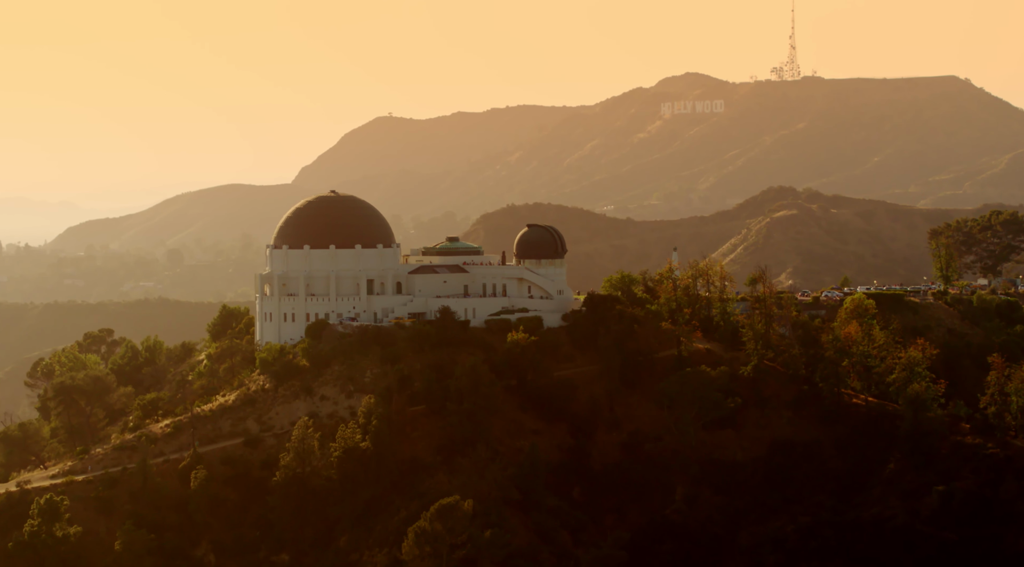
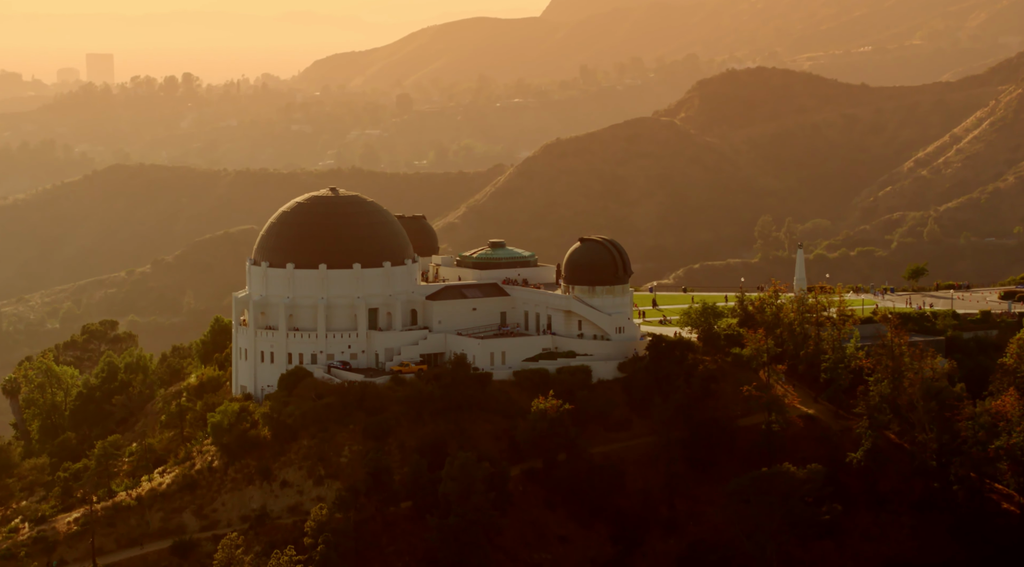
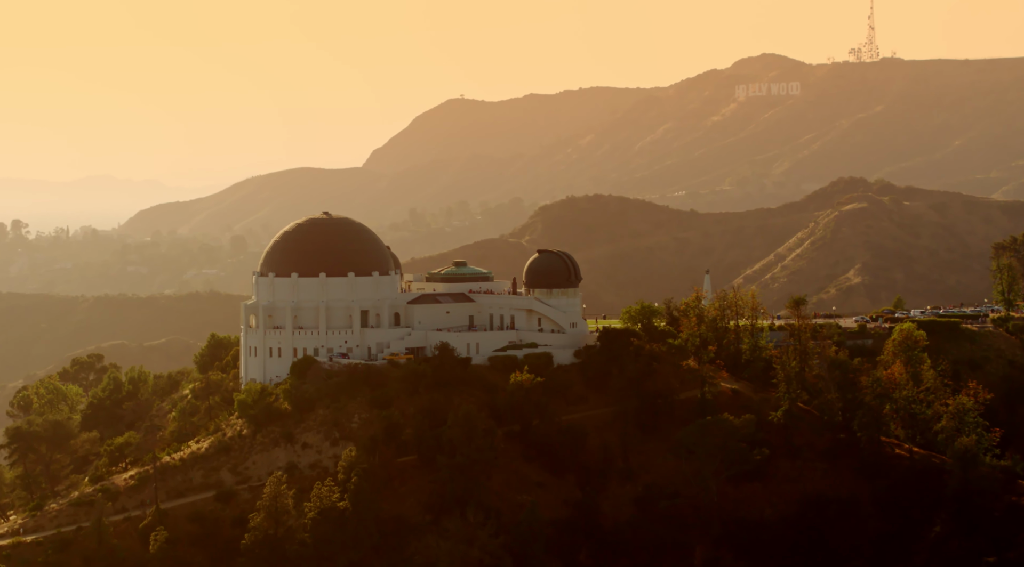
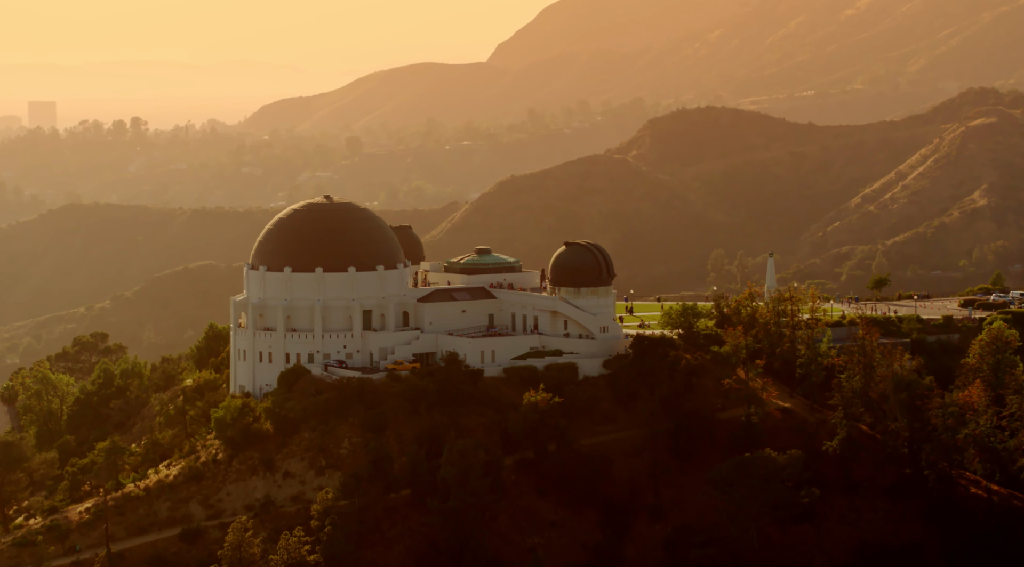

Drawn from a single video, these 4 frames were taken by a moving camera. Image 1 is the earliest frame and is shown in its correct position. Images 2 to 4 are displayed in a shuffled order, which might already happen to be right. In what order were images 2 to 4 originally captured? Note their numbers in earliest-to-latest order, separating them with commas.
3, 4, 2
